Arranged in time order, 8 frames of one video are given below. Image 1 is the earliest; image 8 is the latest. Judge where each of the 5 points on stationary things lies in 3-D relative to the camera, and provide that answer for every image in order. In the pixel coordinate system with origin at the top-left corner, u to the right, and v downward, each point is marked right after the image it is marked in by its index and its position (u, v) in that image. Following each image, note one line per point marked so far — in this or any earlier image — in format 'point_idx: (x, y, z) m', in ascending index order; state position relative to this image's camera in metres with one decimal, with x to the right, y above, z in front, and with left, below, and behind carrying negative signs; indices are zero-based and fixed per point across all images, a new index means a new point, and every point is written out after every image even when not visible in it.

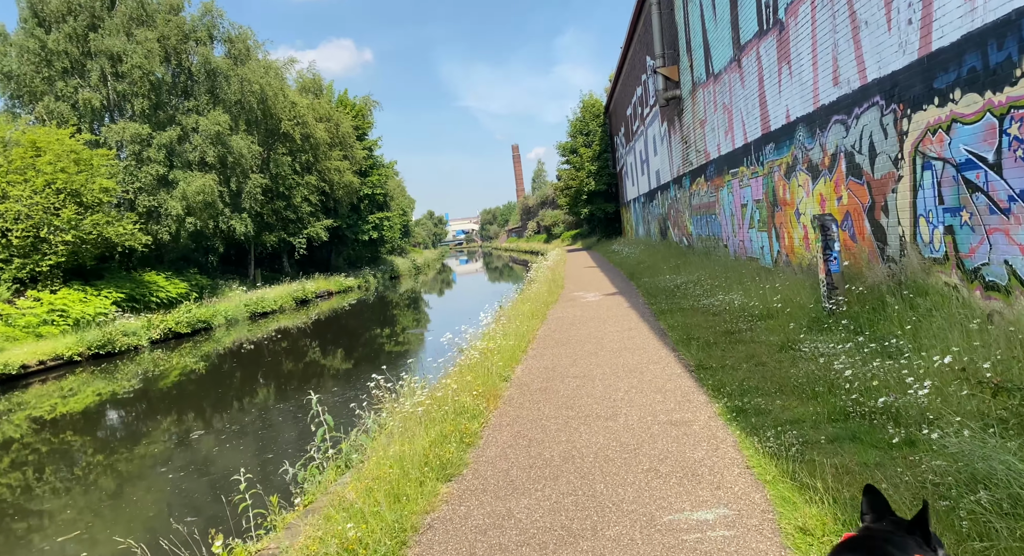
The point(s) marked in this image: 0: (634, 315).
0: (+2.1, -0.7, +11.6) m
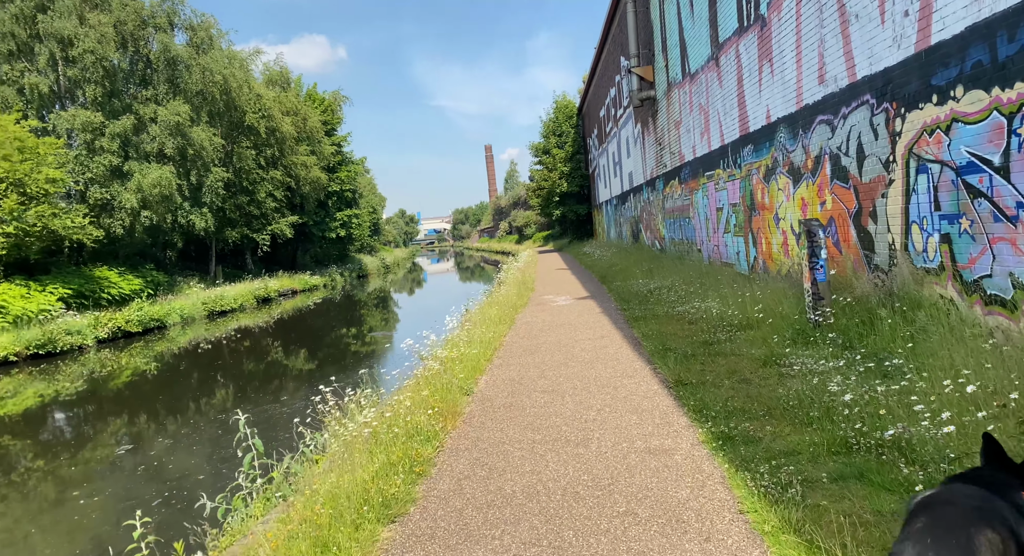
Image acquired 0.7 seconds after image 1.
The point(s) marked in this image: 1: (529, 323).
0: (+1.5, -0.7, +11.0) m
1: (+0.3, -0.8, +12.0) m
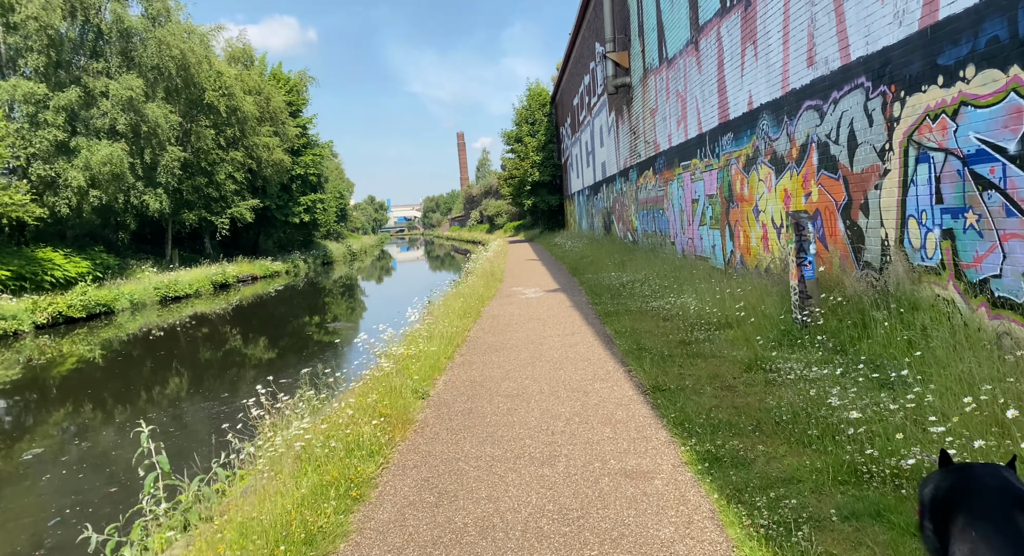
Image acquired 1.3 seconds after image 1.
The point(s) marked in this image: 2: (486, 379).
0: (+1.0, -0.6, +10.4) m
1: (-0.2, -0.6, +11.3) m
2: (-0.2, -1.0, +6.7) m
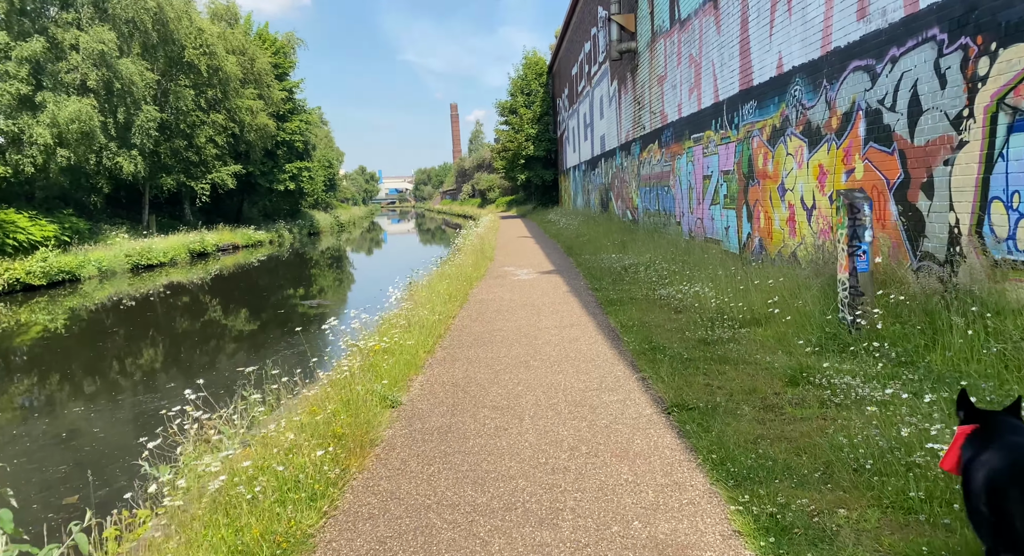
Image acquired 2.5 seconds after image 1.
0: (+0.9, -0.4, +9.3) m
1: (-0.4, -0.3, +10.2) m
2: (-0.3, -0.8, +5.6) m
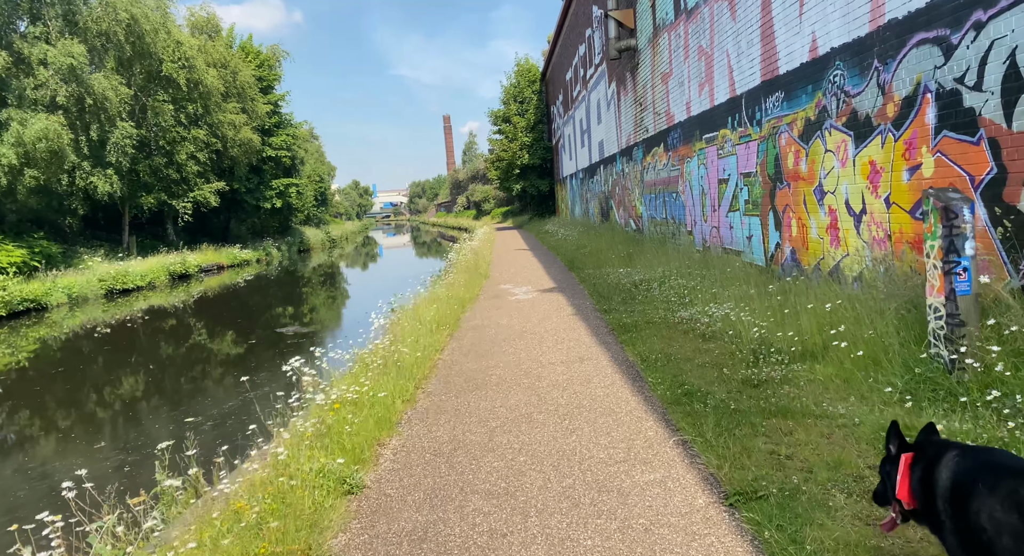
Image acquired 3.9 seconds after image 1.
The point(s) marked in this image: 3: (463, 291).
0: (+0.8, -0.6, +8.0) m
1: (-0.4, -0.6, +8.9) m
2: (-0.3, -1.1, +4.3) m
3: (-0.8, -0.2, +11.7) m
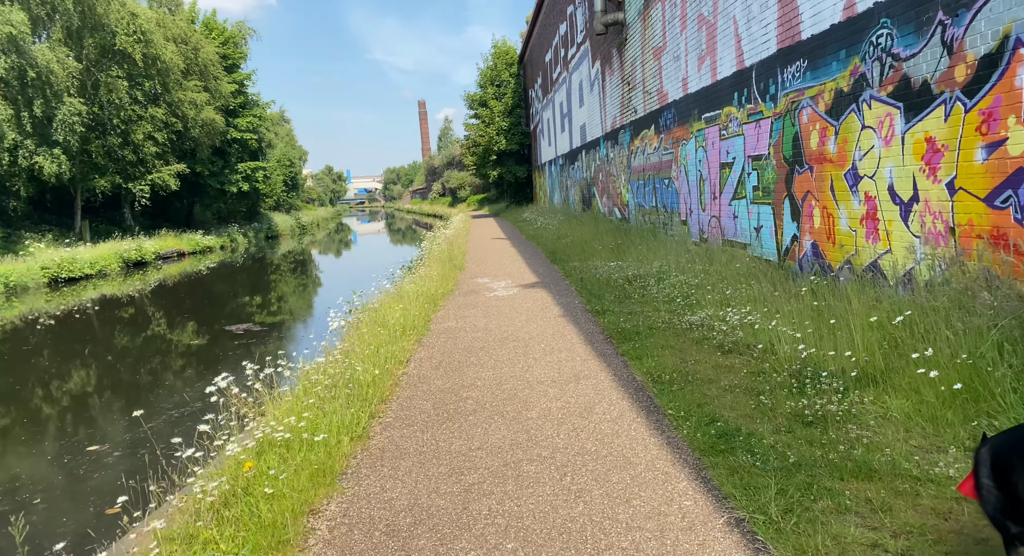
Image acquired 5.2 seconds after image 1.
0: (+0.6, -0.6, +6.8) m
1: (-0.7, -0.6, +7.6) m
2: (-0.4, -1.1, +3.0) m
3: (-1.2, -0.1, +10.4) m
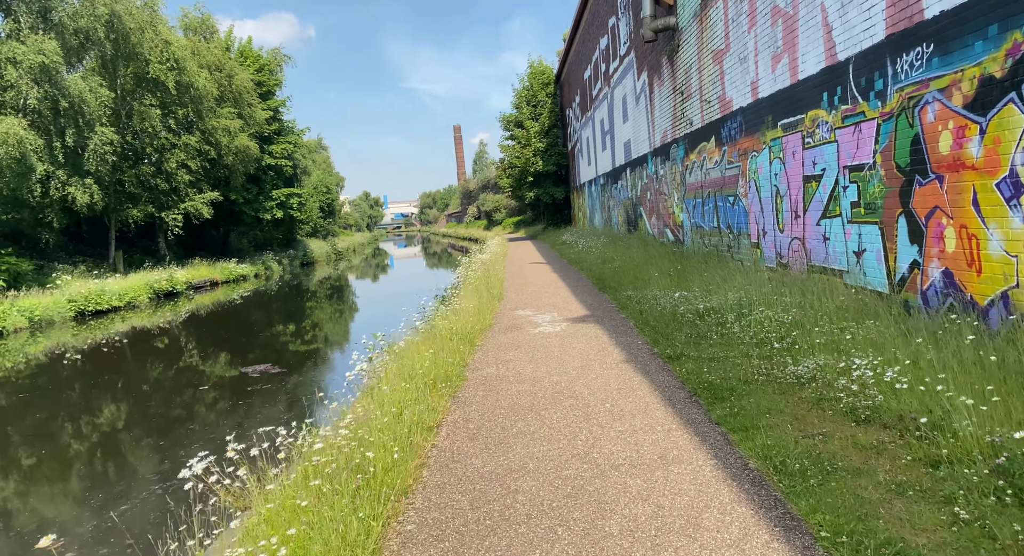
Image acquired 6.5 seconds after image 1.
0: (+1.1, -0.9, +5.4) m
1: (-0.2, -1.0, +6.3) m
2: (-0.1, -1.3, +1.7) m
3: (-0.5, -0.6, +9.1) m
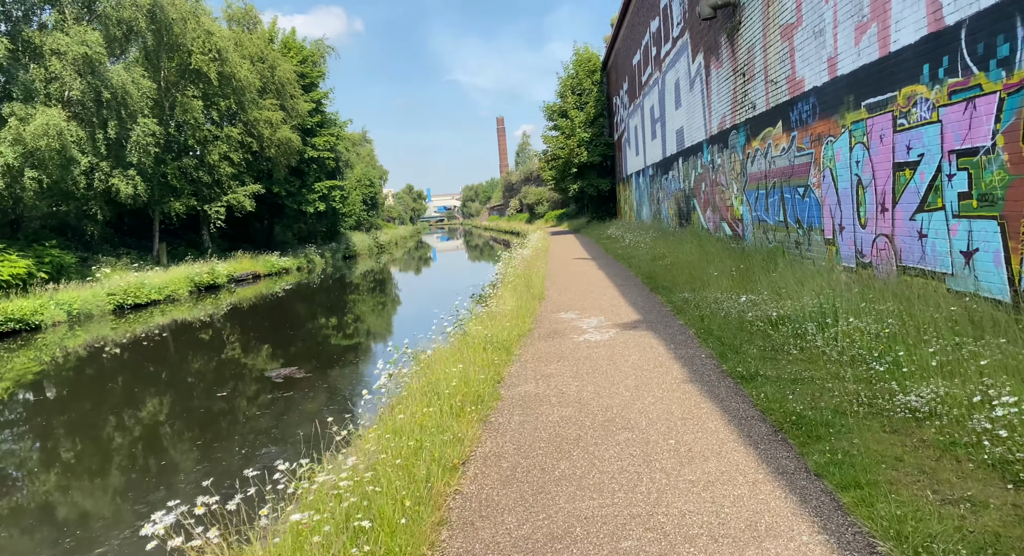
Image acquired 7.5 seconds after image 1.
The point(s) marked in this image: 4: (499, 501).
0: (+1.4, -1.0, +4.4) m
1: (+0.2, -1.0, +5.3) m
2: (-0.1, -1.4, +0.7) m
3: (0.0, -0.6, +8.2) m
4: (-0.1, -1.2, +3.6) m
